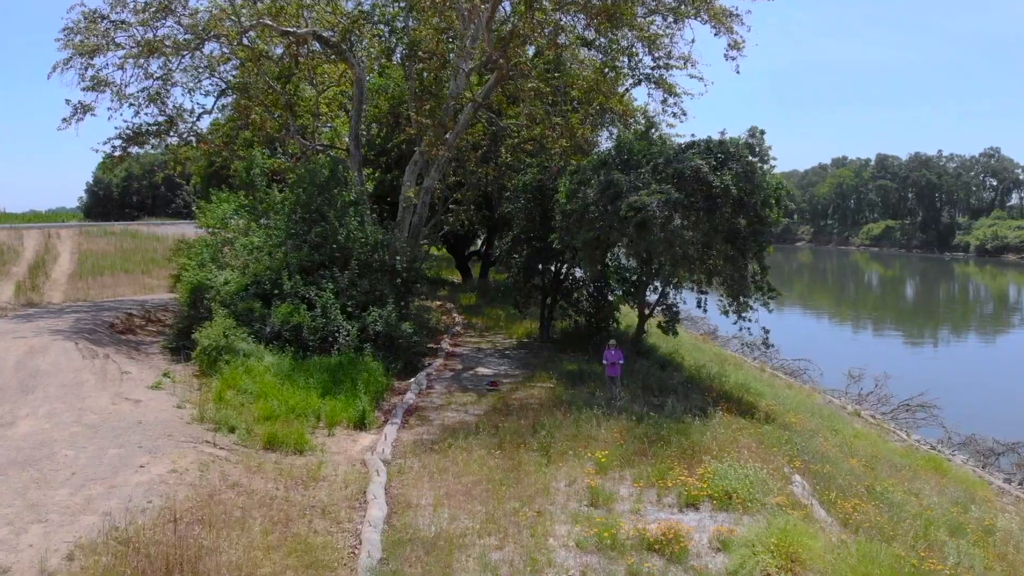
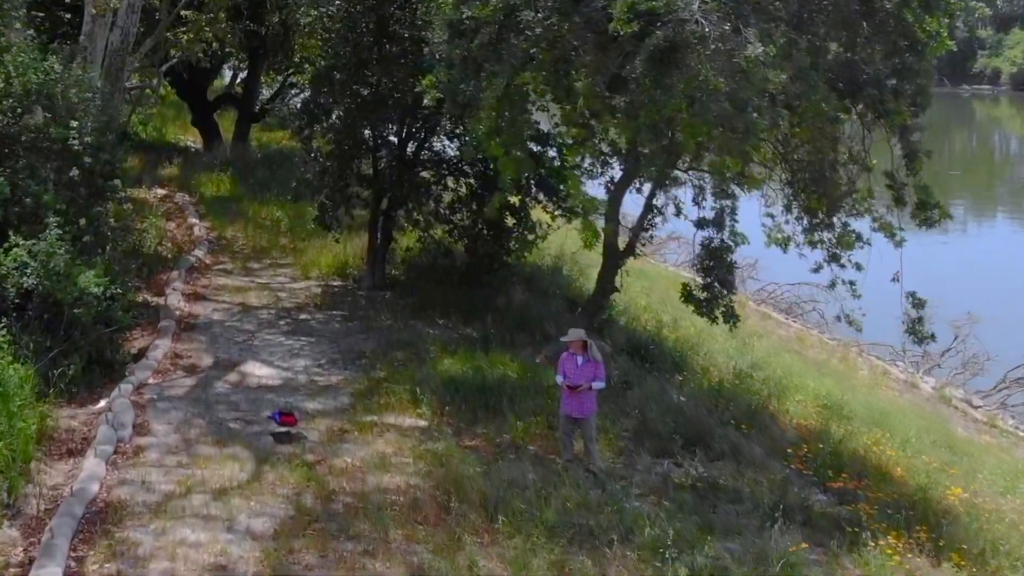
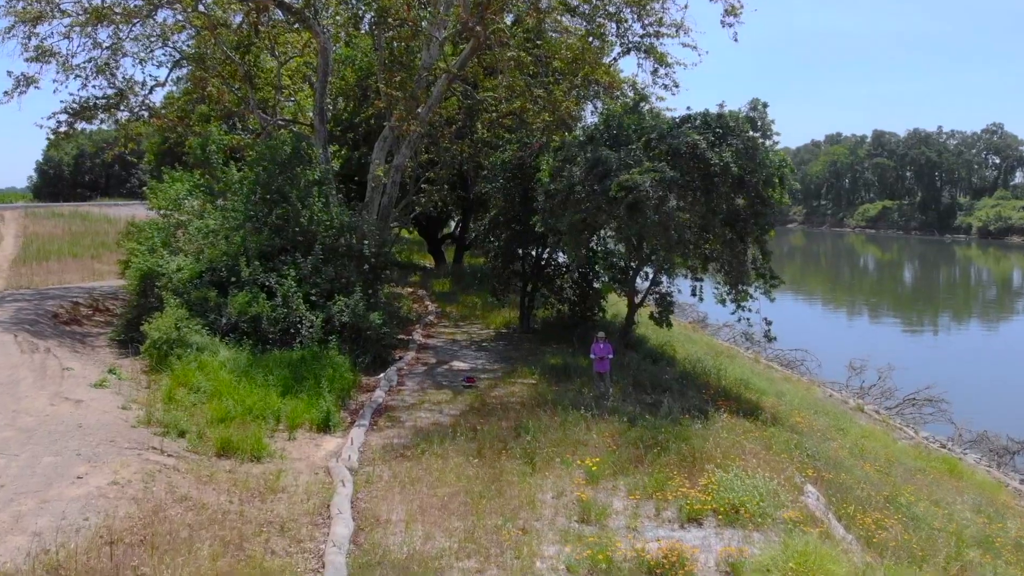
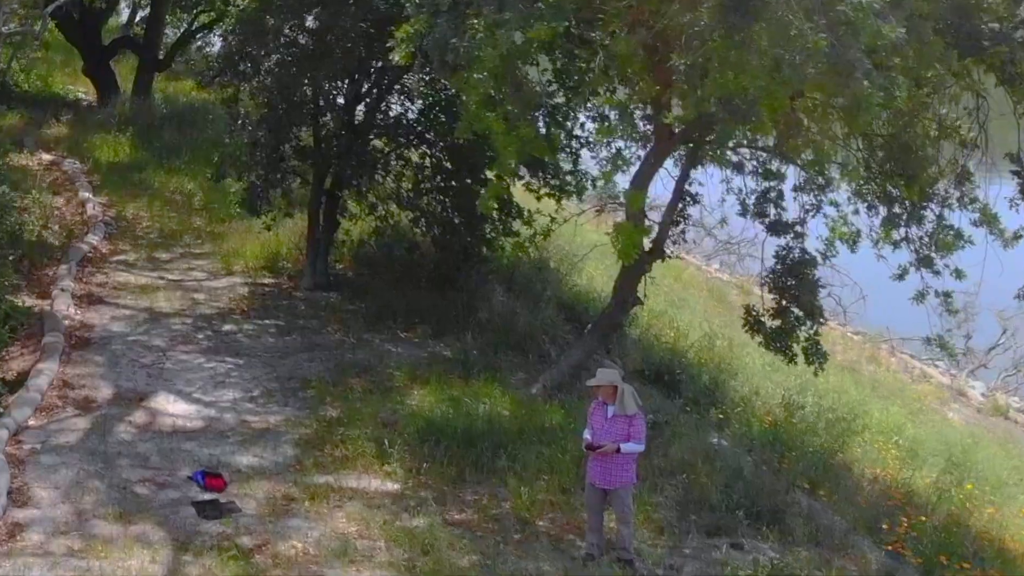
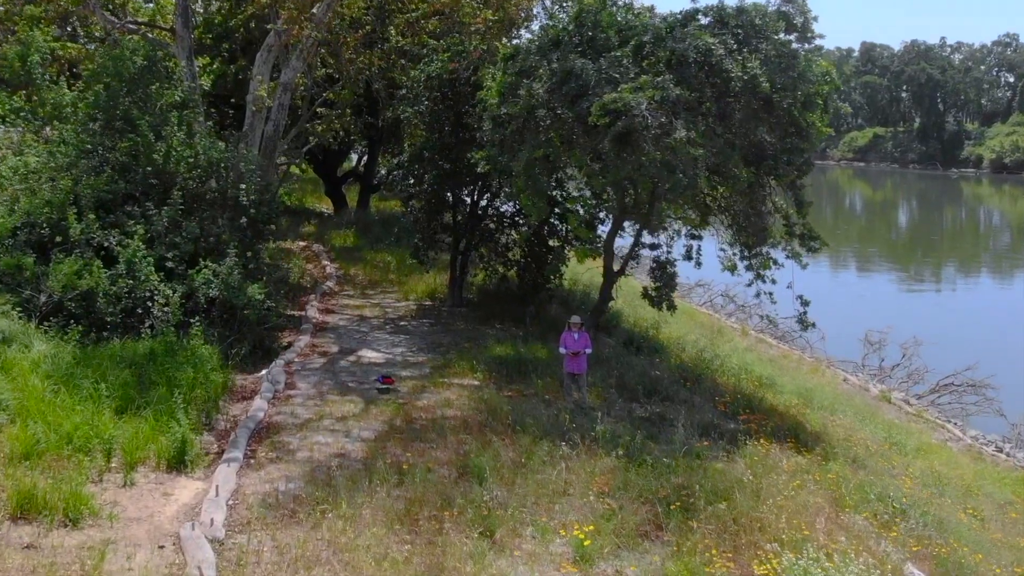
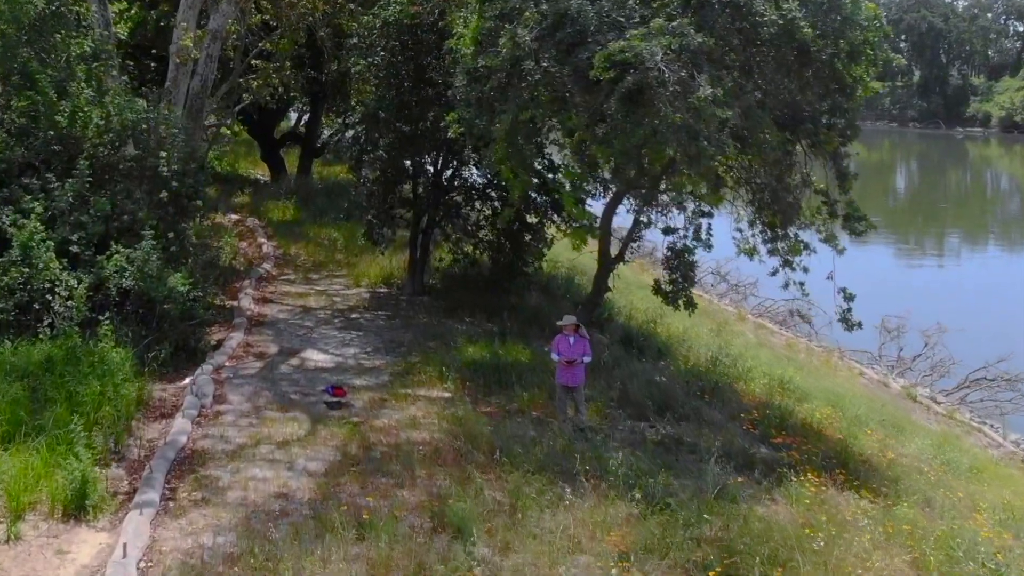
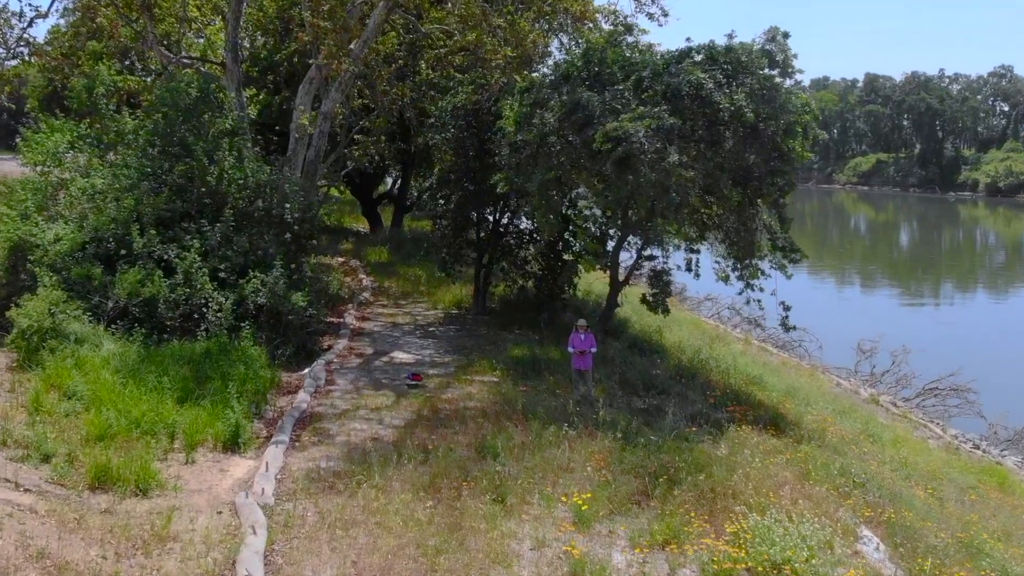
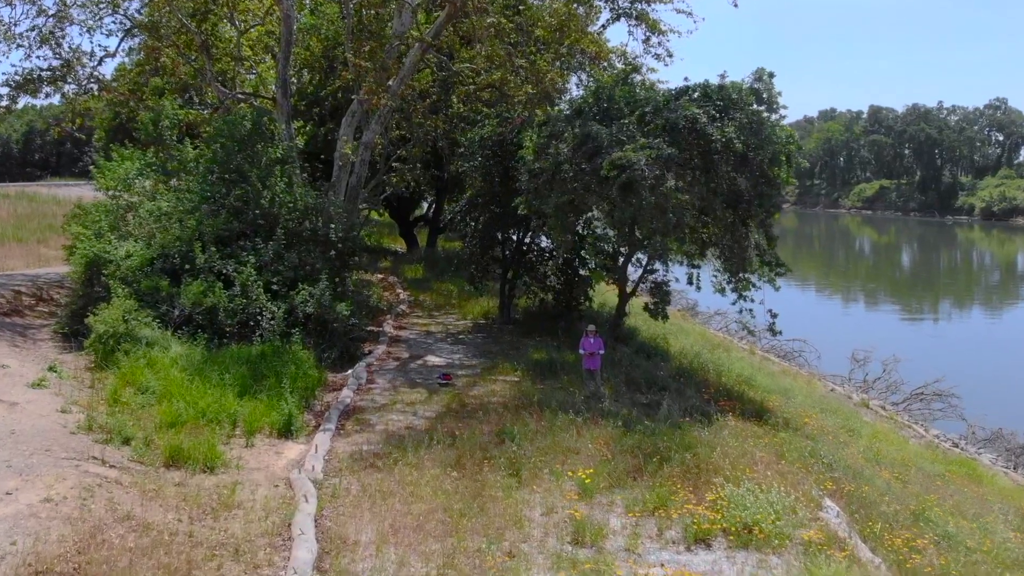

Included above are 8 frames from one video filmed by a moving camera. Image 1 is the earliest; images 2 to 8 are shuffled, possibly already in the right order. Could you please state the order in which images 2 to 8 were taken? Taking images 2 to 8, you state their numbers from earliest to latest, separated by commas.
3, 8, 7, 5, 6, 2, 4
